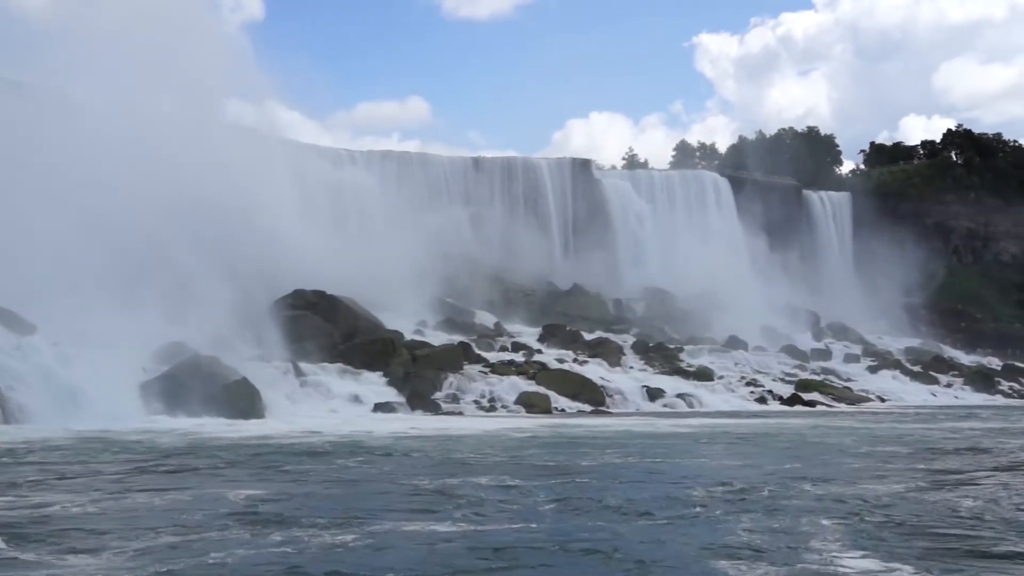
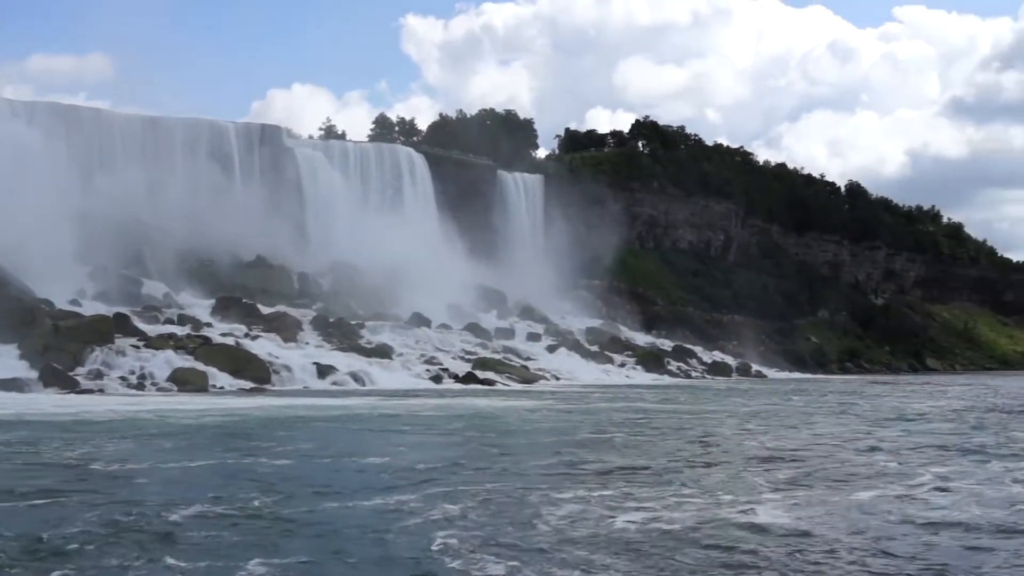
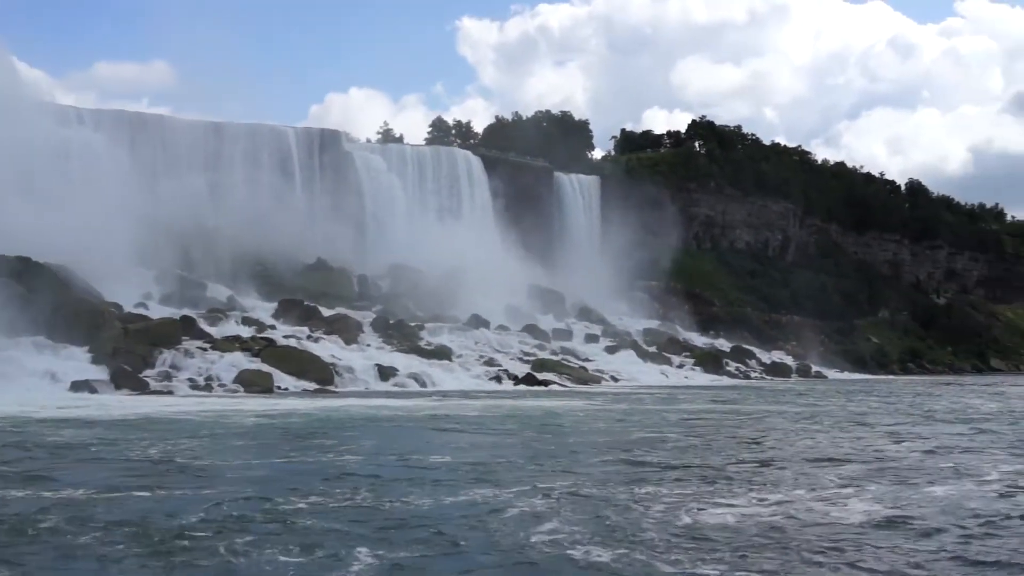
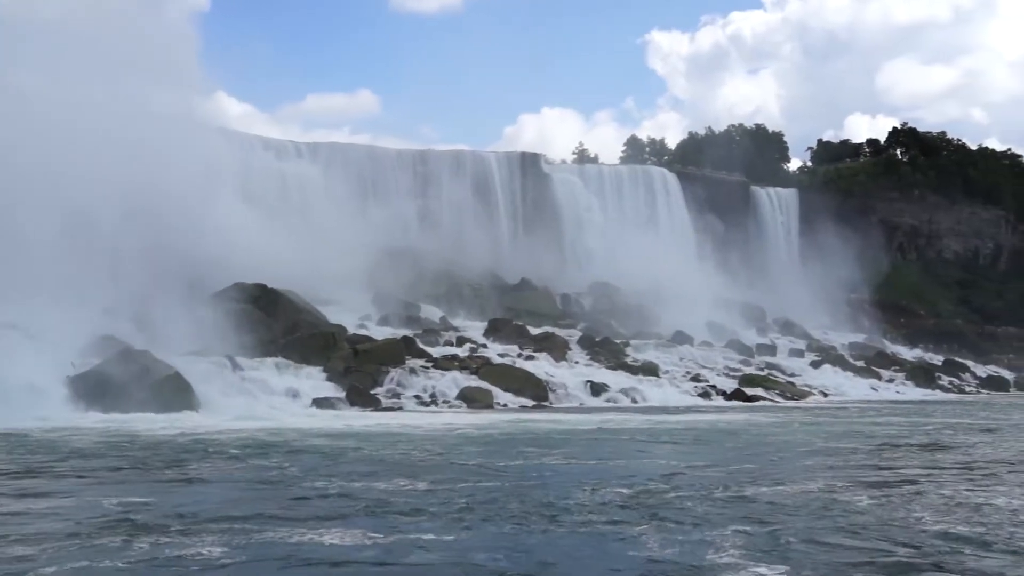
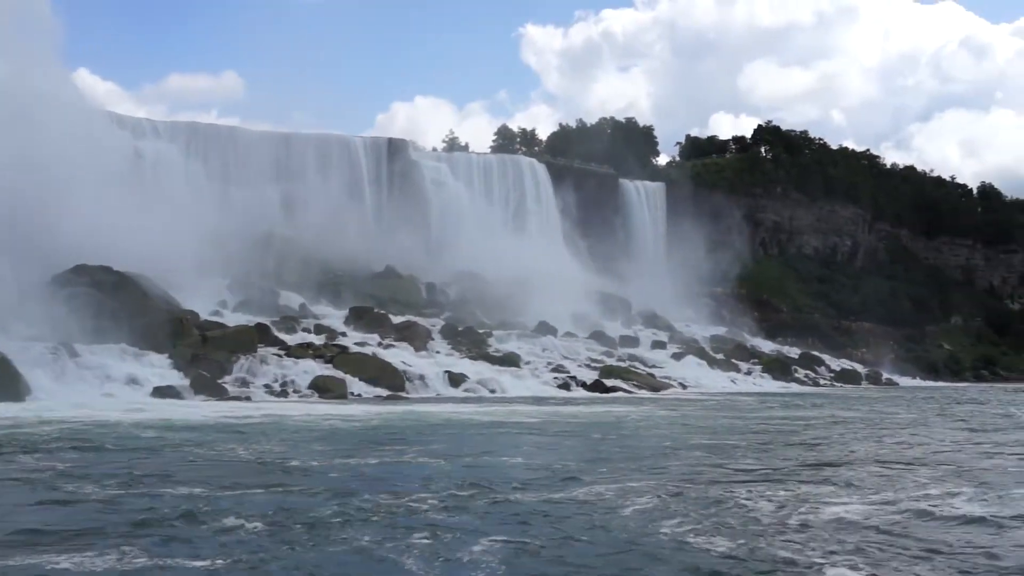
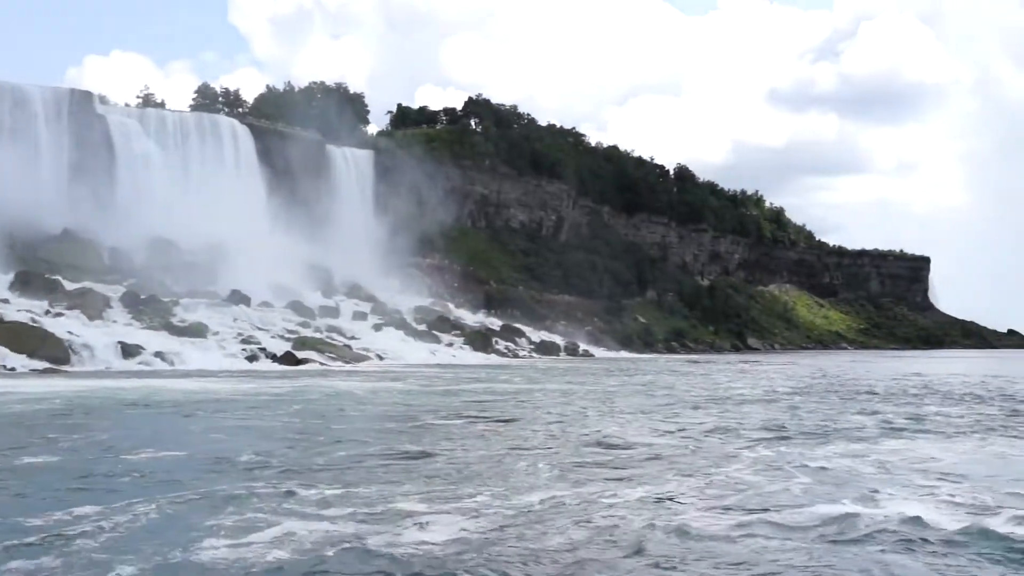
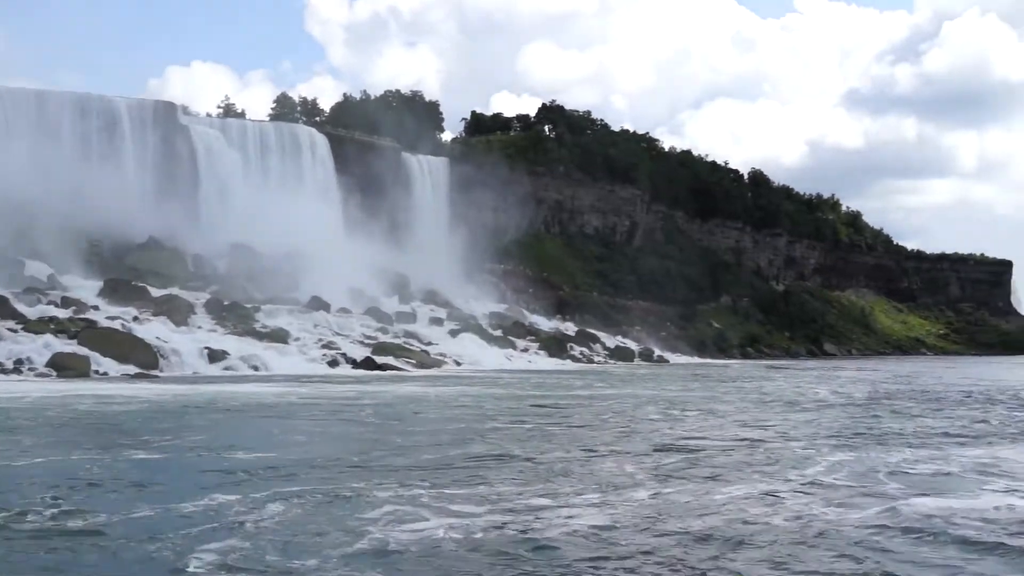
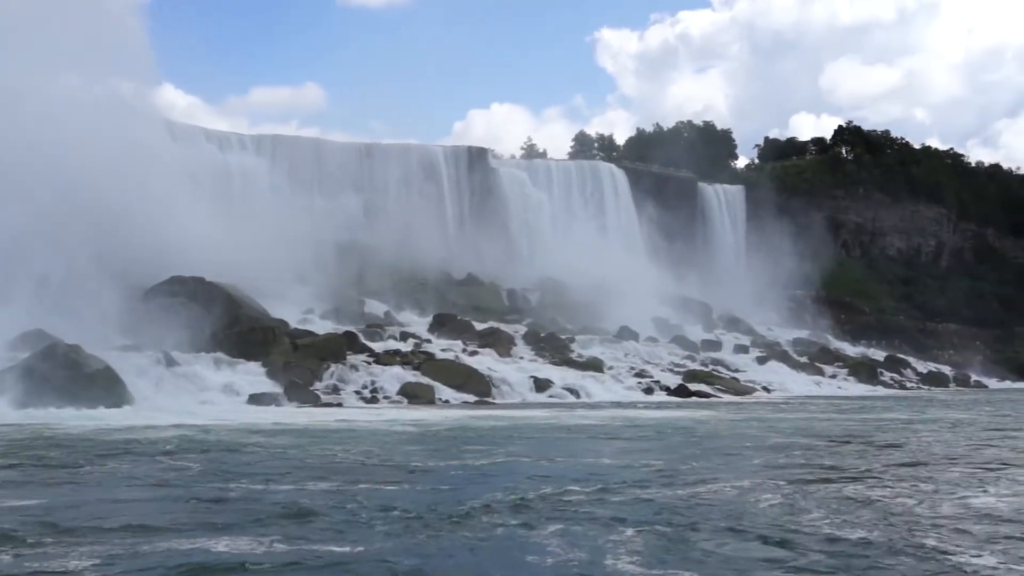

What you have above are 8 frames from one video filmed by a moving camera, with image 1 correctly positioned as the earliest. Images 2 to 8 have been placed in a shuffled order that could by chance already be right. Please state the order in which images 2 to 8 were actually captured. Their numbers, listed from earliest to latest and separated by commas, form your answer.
4, 8, 5, 3, 2, 7, 6
